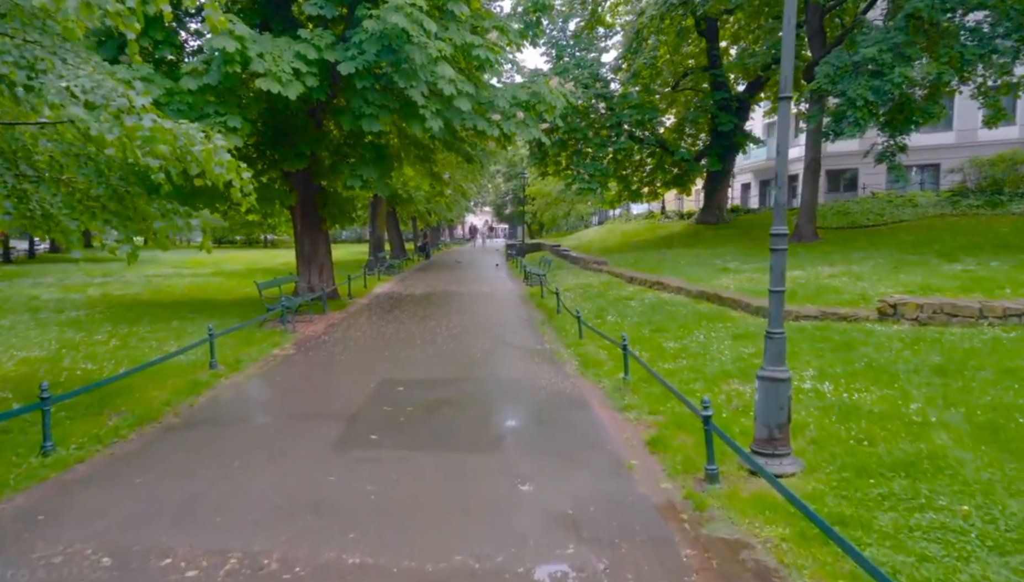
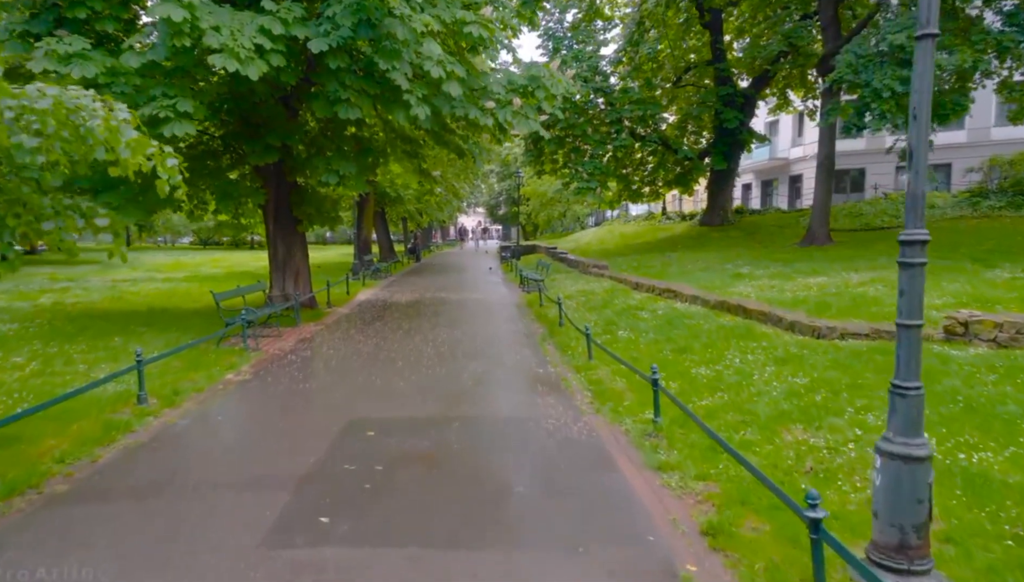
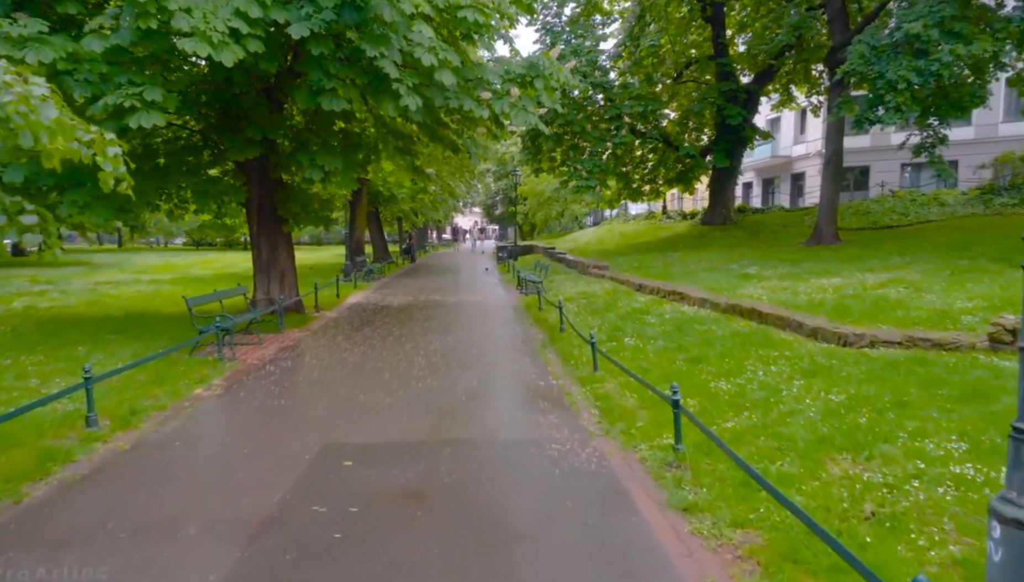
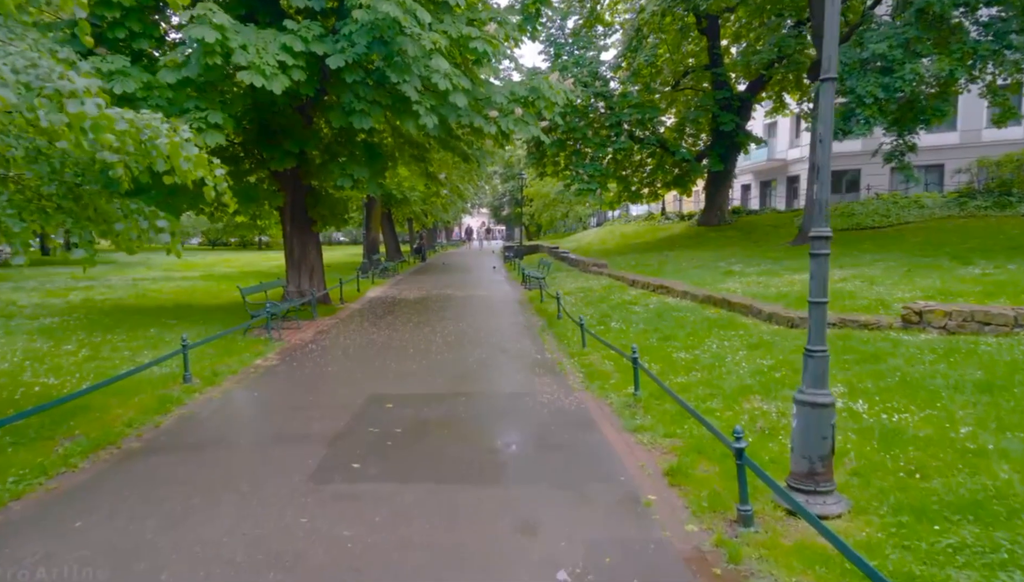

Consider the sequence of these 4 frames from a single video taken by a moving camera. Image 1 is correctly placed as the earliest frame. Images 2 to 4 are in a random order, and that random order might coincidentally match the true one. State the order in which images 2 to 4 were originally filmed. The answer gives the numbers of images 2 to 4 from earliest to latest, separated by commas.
4, 2, 3
